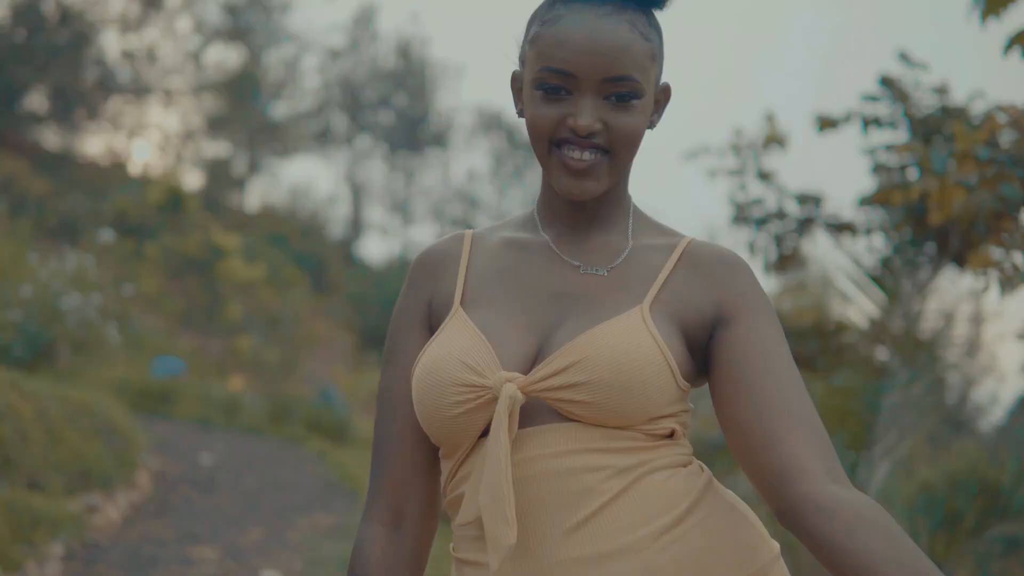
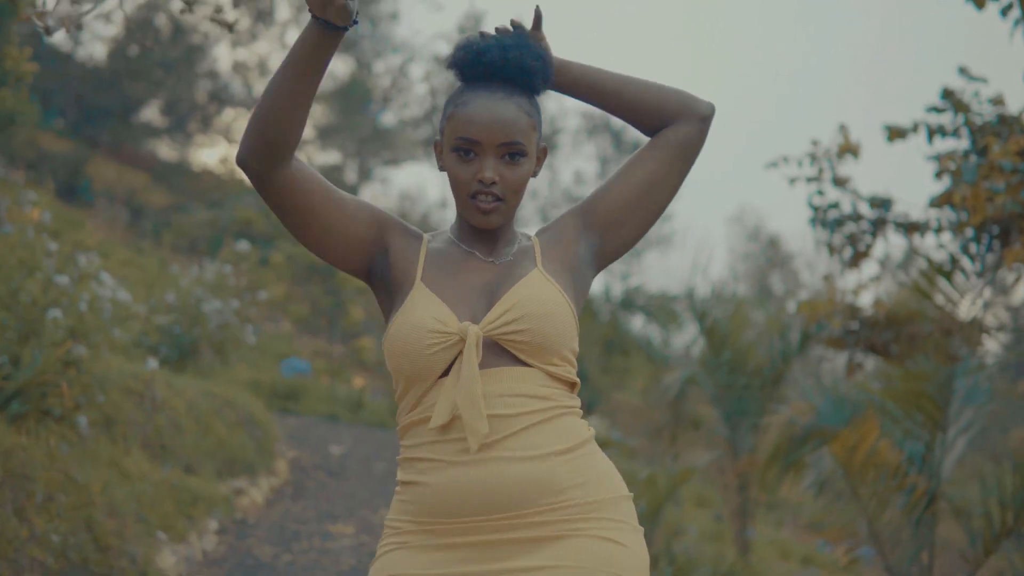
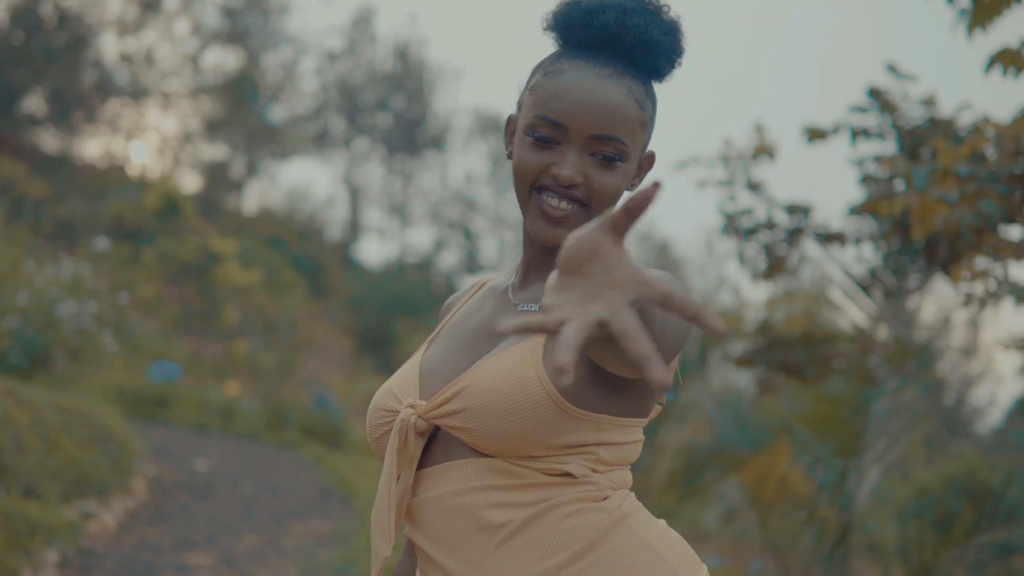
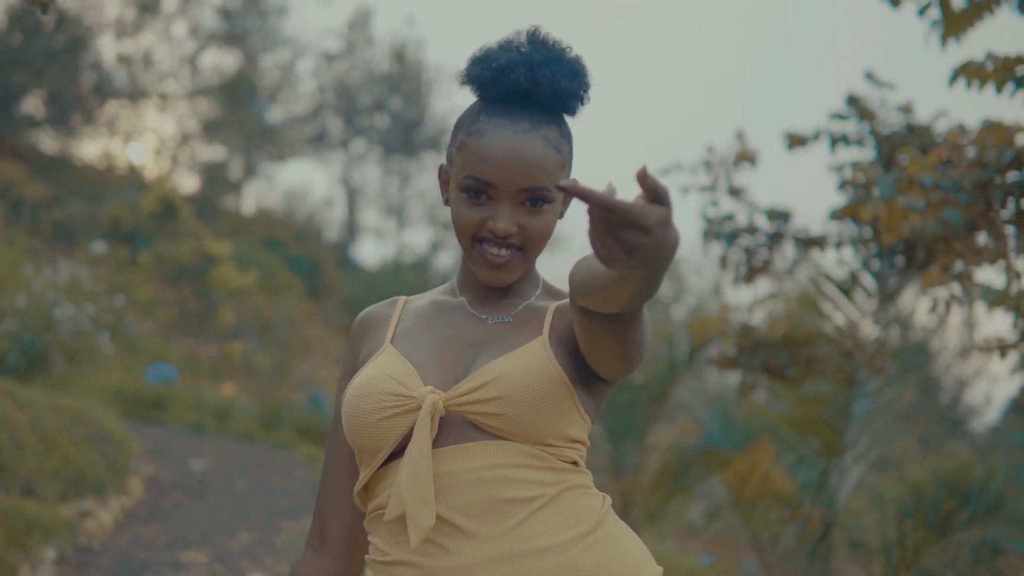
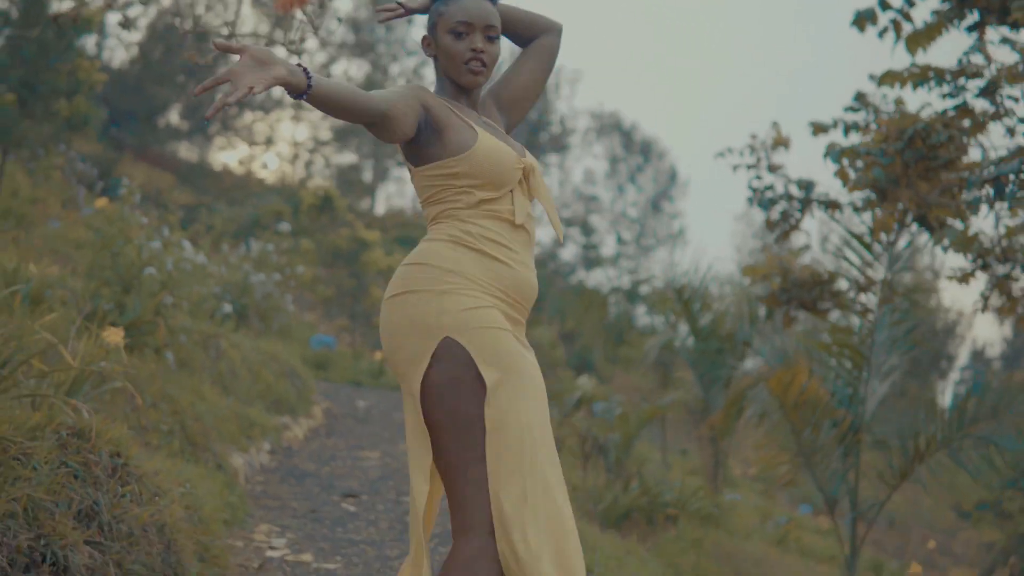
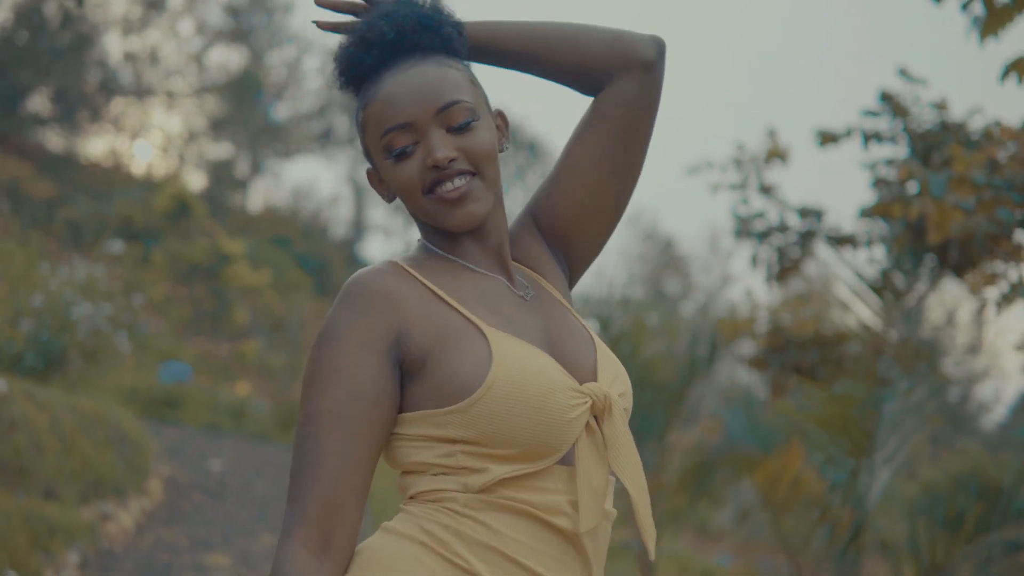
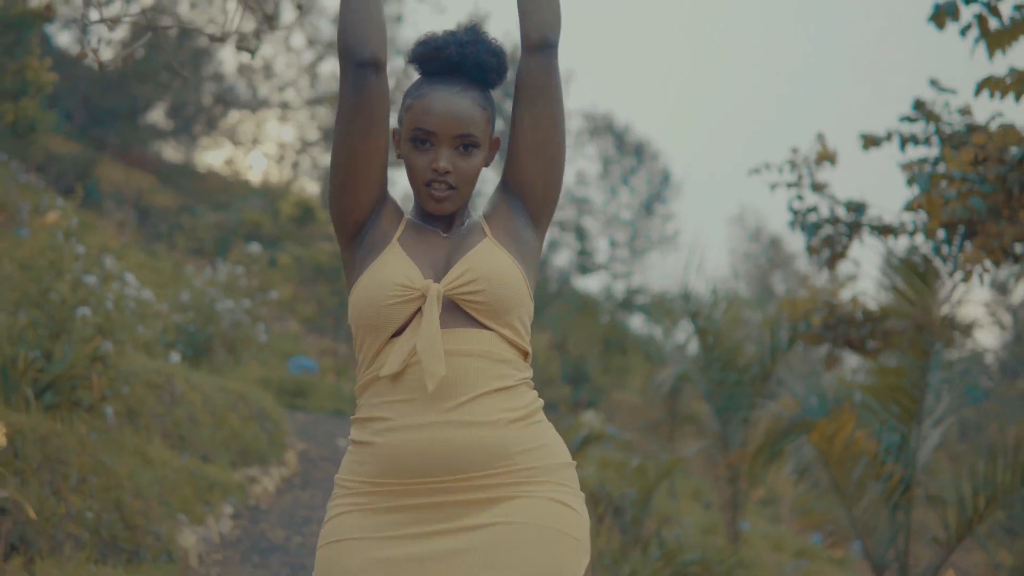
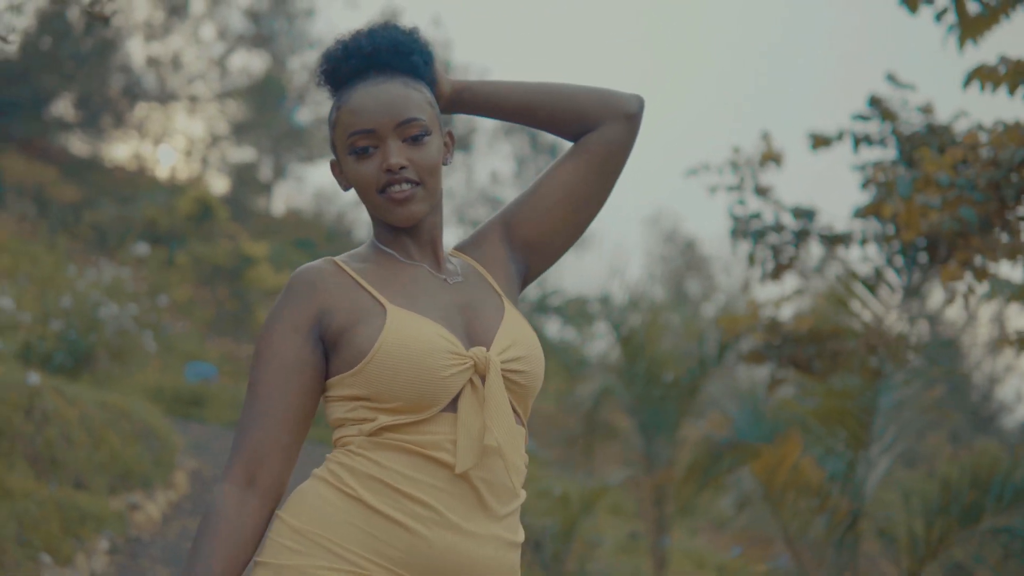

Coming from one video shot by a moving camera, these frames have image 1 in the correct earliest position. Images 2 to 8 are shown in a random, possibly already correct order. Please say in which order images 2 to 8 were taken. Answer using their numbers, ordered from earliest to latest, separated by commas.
3, 4, 6, 8, 2, 7, 5
